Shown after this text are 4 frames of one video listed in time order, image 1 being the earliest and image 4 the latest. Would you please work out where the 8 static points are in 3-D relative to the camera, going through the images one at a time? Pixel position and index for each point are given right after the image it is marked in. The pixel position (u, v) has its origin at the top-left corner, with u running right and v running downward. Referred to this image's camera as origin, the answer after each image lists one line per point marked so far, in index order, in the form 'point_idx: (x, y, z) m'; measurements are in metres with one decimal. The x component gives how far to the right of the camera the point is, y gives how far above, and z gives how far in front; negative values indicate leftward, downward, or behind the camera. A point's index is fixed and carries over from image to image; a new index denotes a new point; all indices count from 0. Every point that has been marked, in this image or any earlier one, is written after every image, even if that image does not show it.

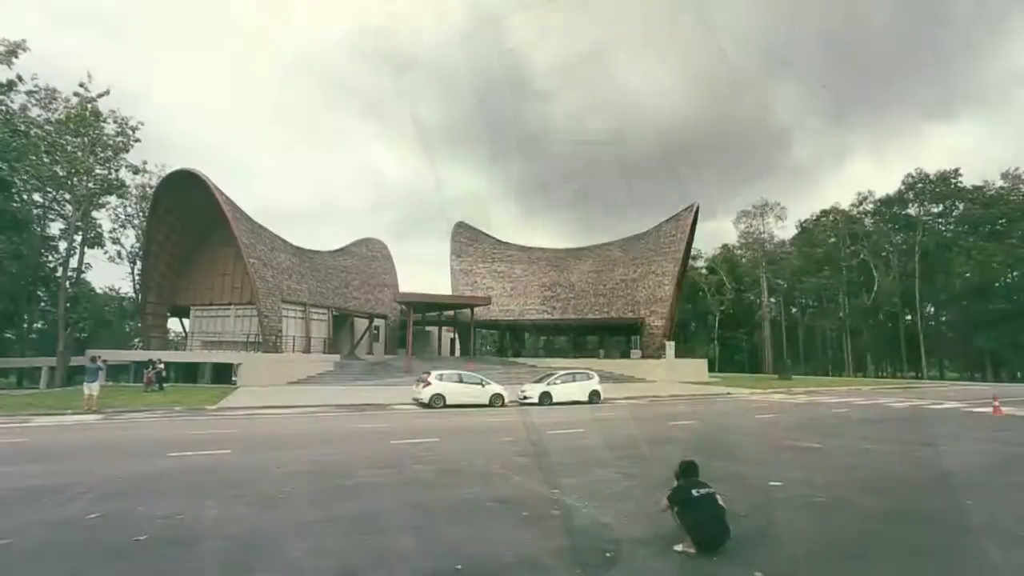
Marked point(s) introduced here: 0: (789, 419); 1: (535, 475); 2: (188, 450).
0: (+7.9, -3.7, +16.6) m
1: (+0.3, -2.6, +8.2) m
2: (-6.1, -3.0, +11.0) m
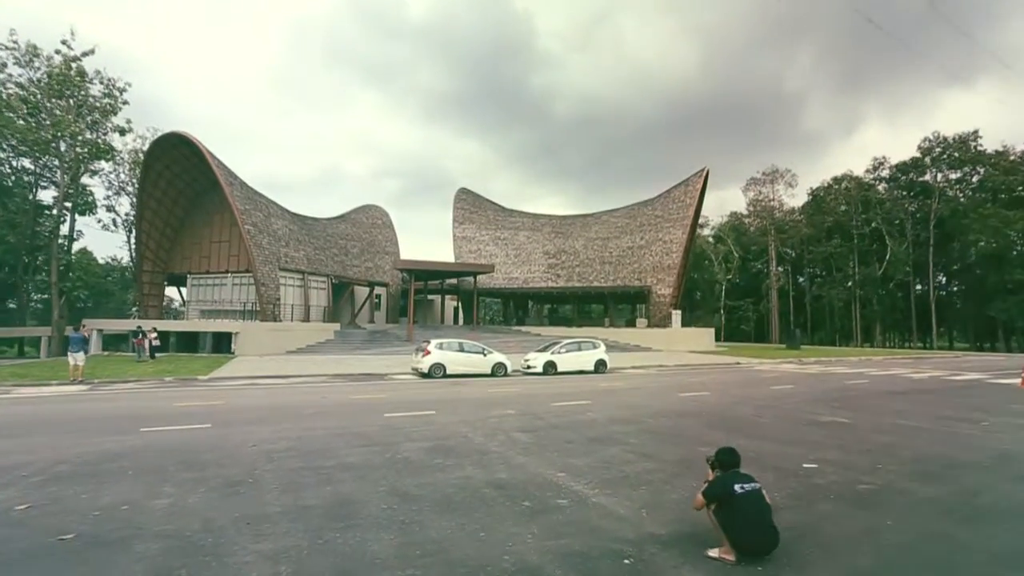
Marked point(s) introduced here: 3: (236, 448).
0: (+8.0, -2.8, +15.8) m
1: (+0.3, -2.1, +7.4) m
2: (-6.1, -2.4, +10.2) m
3: (-3.6, -2.1, +7.6) m
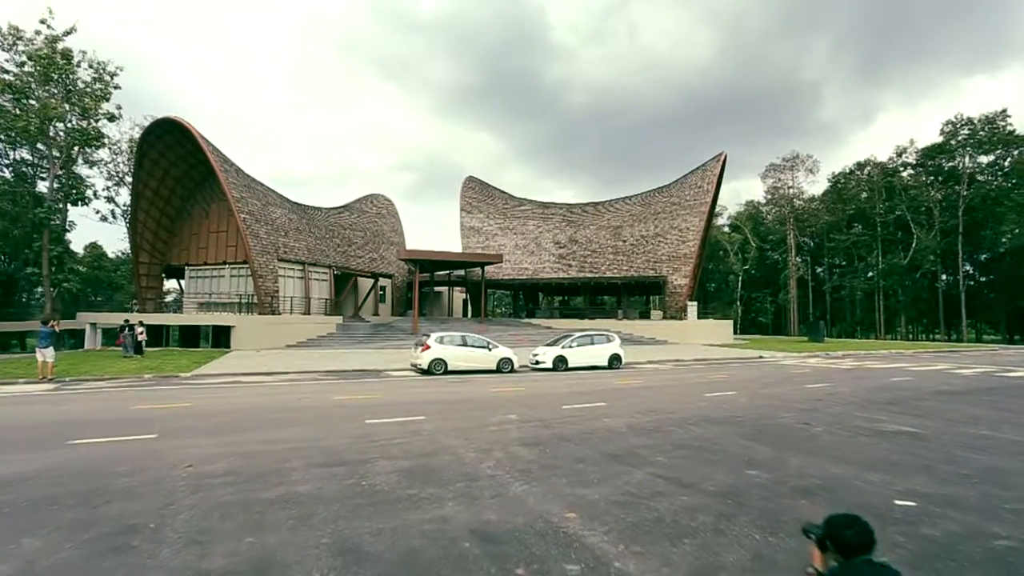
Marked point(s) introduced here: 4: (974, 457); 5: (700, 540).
0: (+8.1, -2.4, +14.0) m
1: (+0.3, -1.9, +5.8) m
2: (-6.1, -2.2, +8.8) m
3: (-3.6, -1.9, +6.1) m
4: (+5.2, -1.9, +6.6) m
5: (+1.4, -1.8, +4.2) m
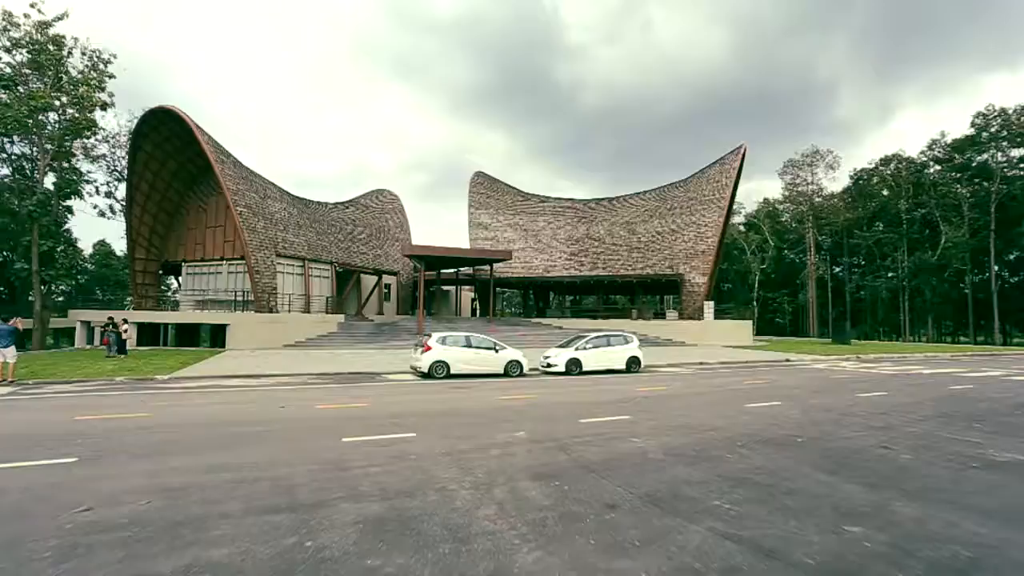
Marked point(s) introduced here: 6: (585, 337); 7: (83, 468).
0: (+8.3, -2.3, +12.2) m
1: (+0.3, -1.8, +4.1) m
2: (-6.0, -2.0, +7.2) m
3: (-3.6, -1.8, +4.4) m
4: (+5.3, -1.8, +4.8) m
5: (+1.4, -1.7, +2.5) m
6: (+2.5, -1.7, +19.7) m
7: (-4.5, -1.9, +6.2) m
